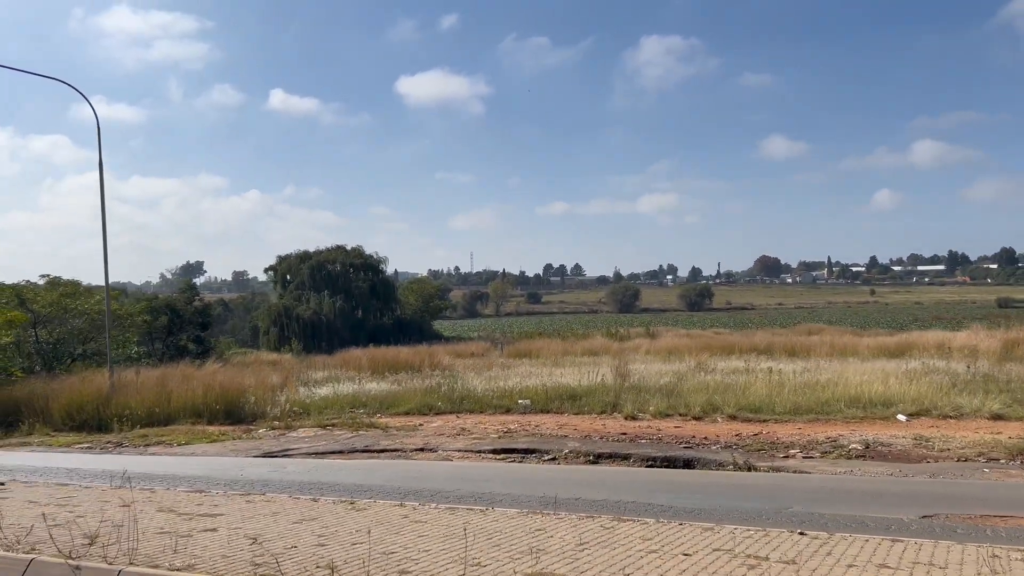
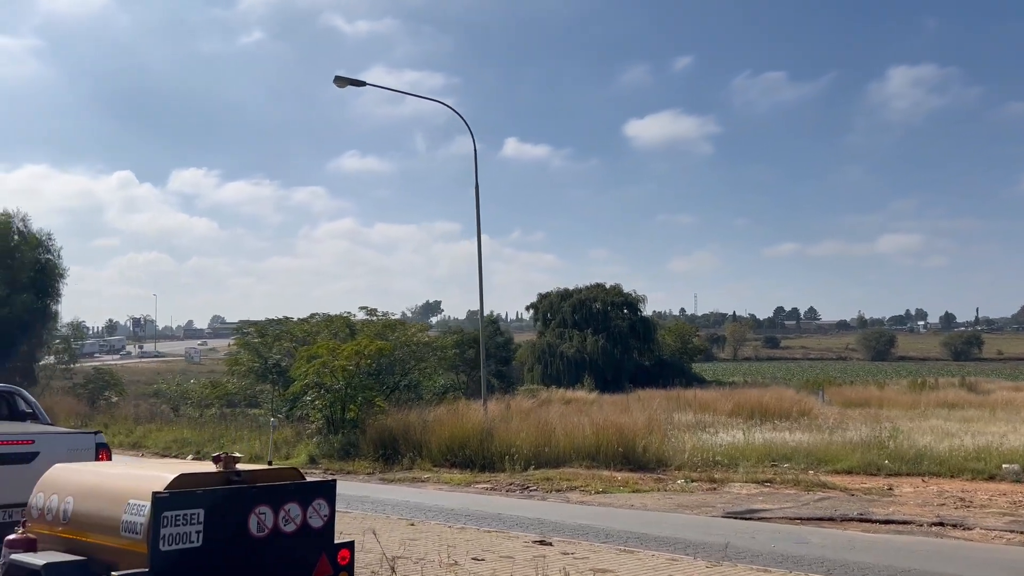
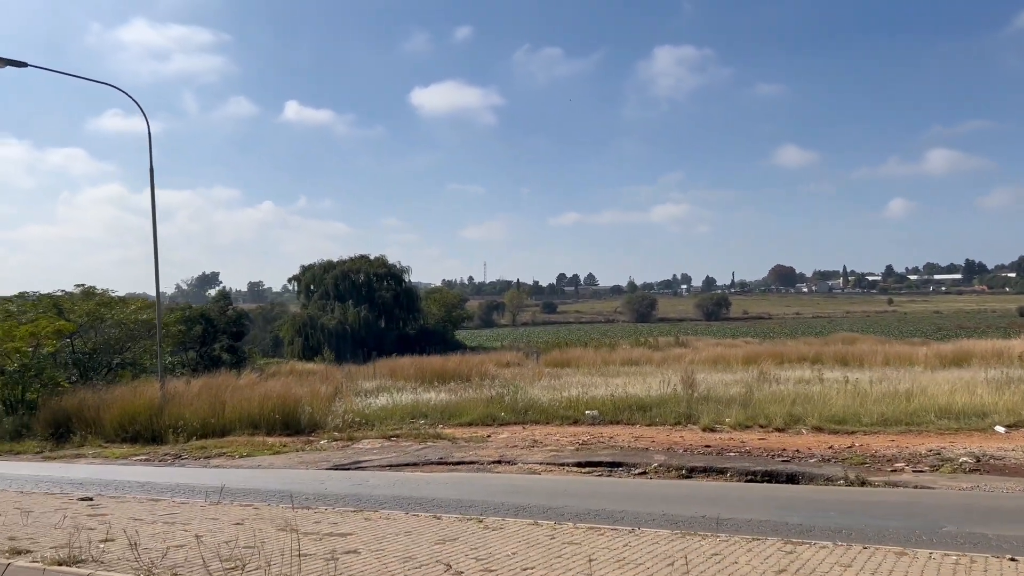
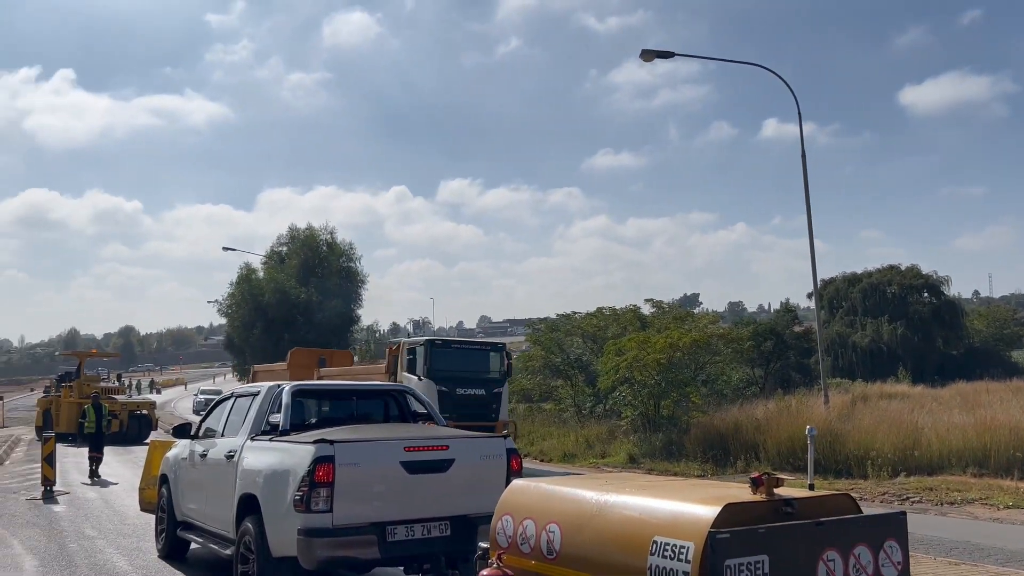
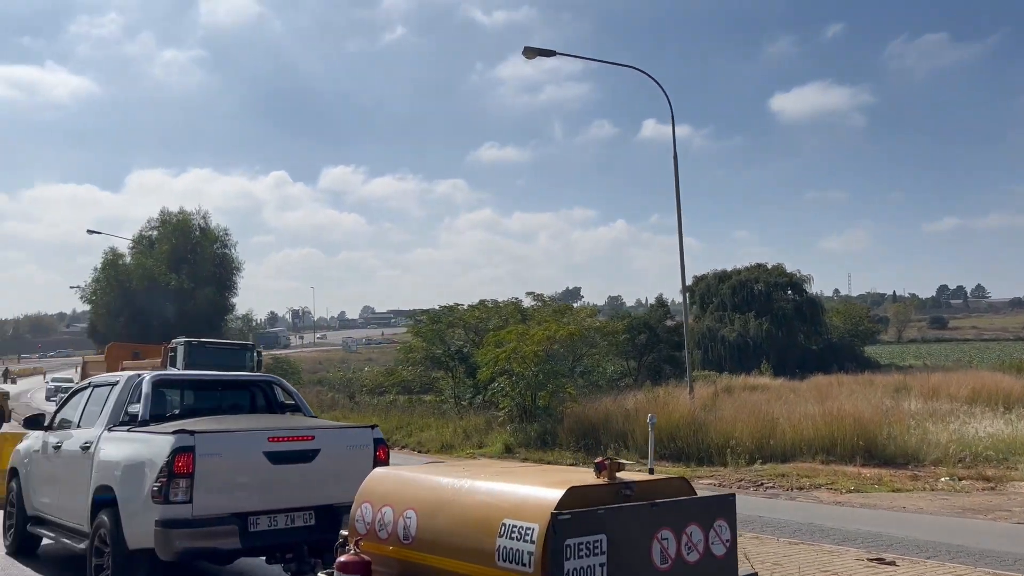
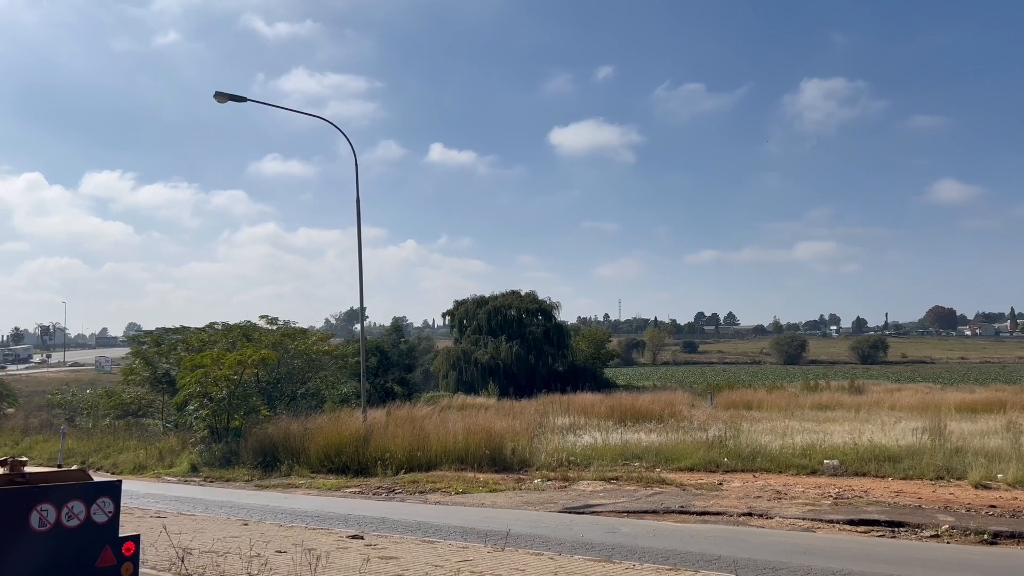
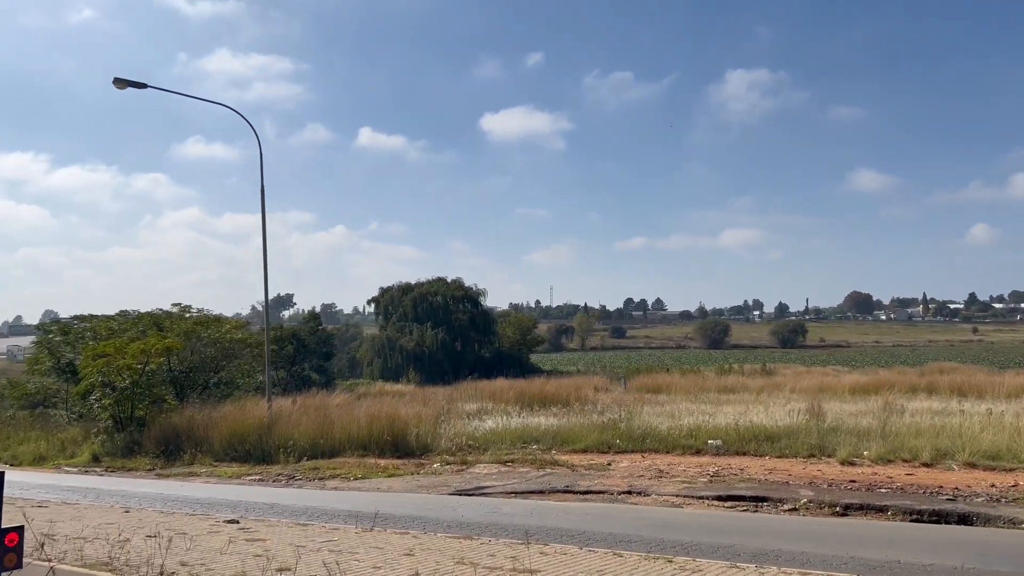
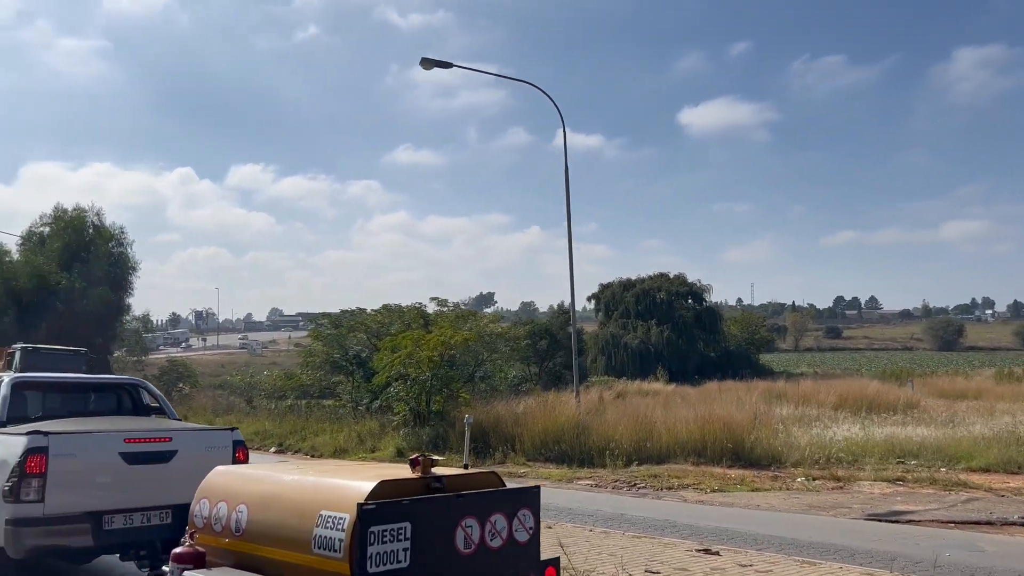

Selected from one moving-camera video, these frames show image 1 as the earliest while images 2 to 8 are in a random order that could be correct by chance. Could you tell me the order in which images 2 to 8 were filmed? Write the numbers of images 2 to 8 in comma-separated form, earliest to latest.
3, 7, 6, 2, 8, 5, 4
